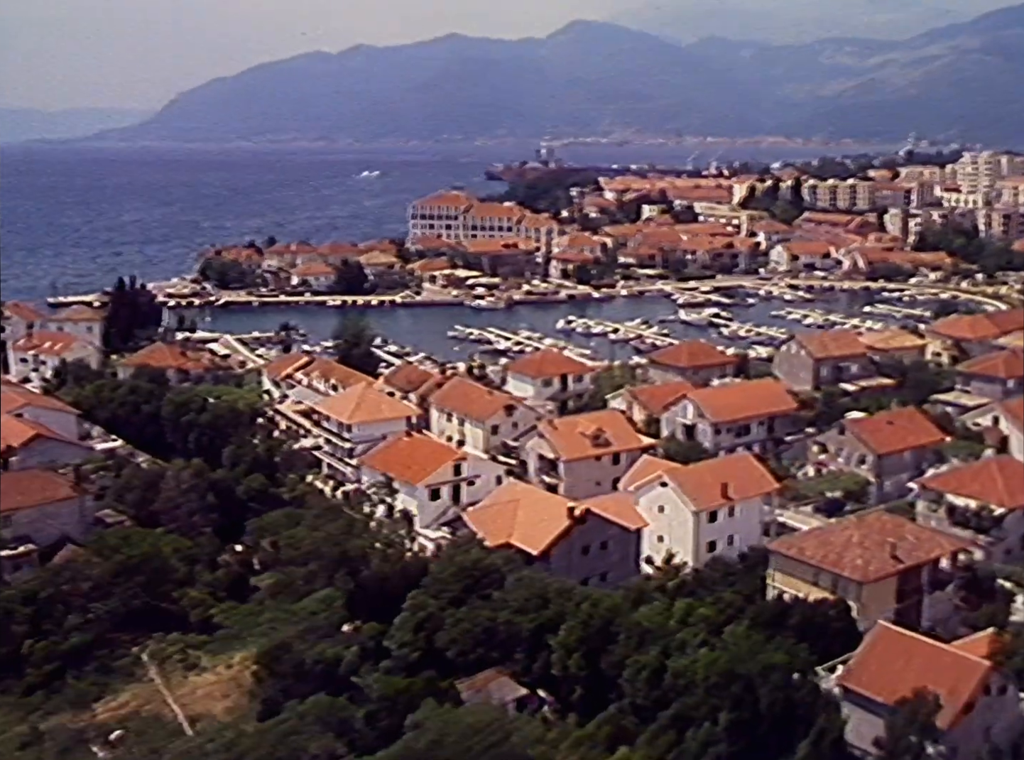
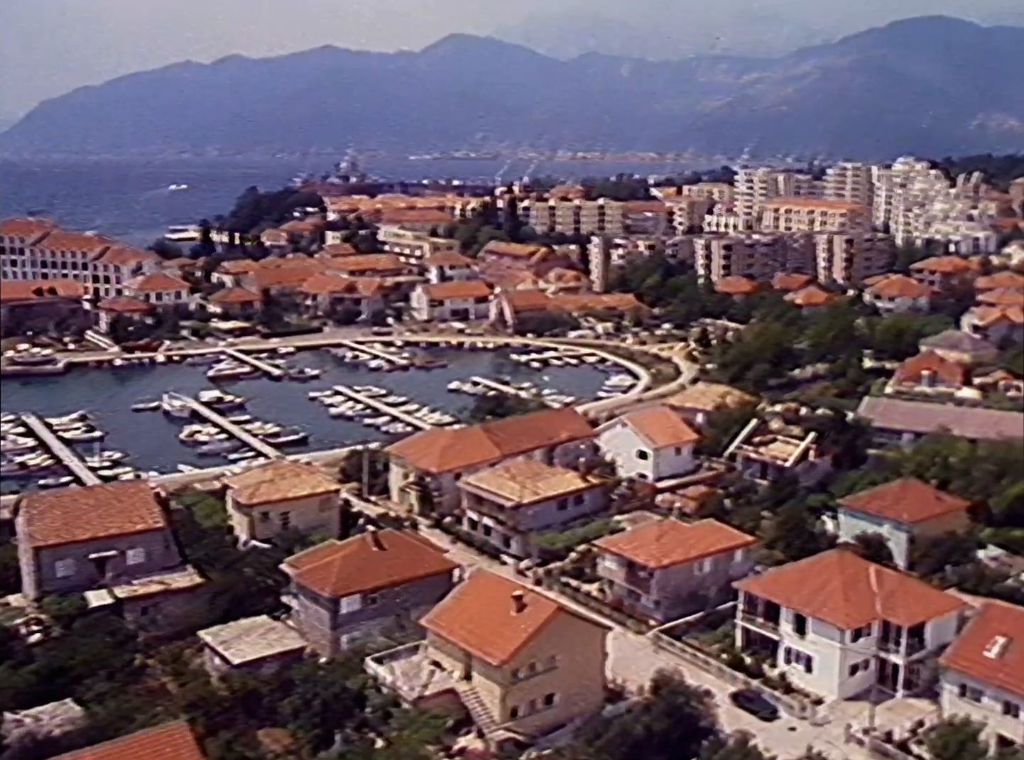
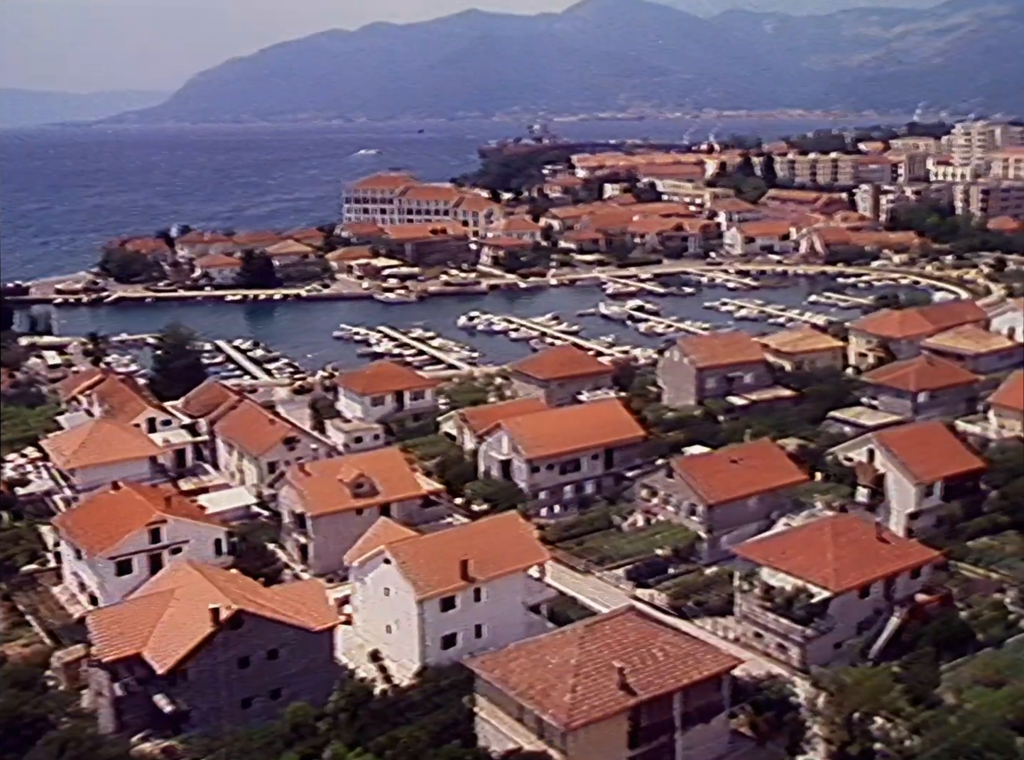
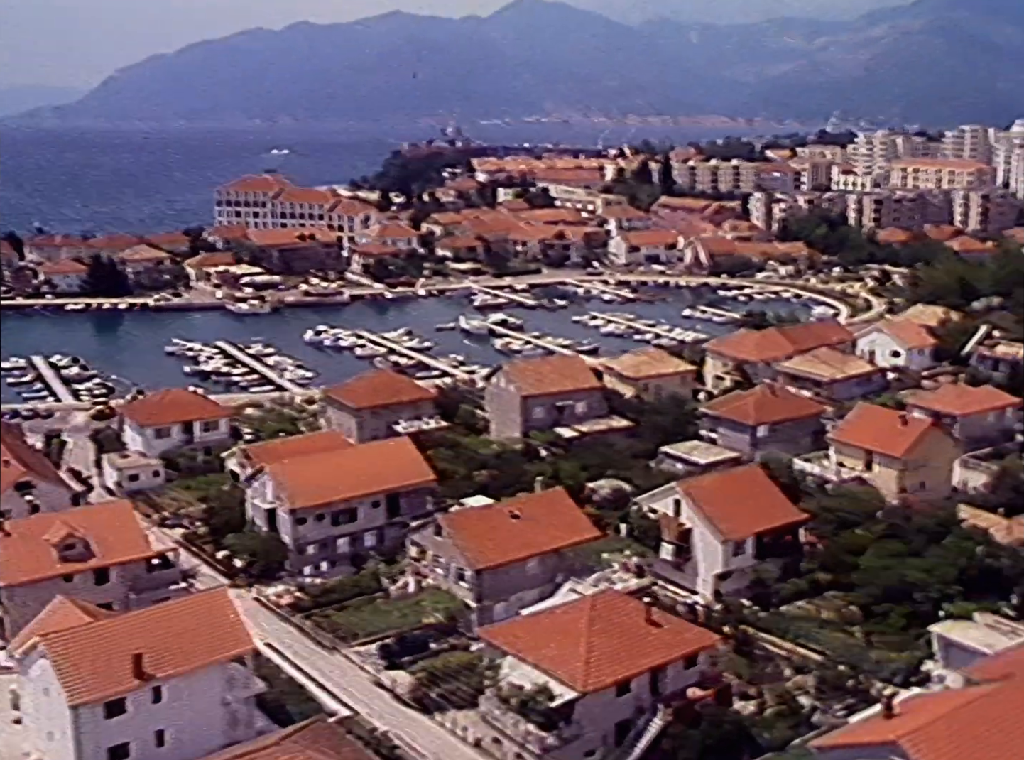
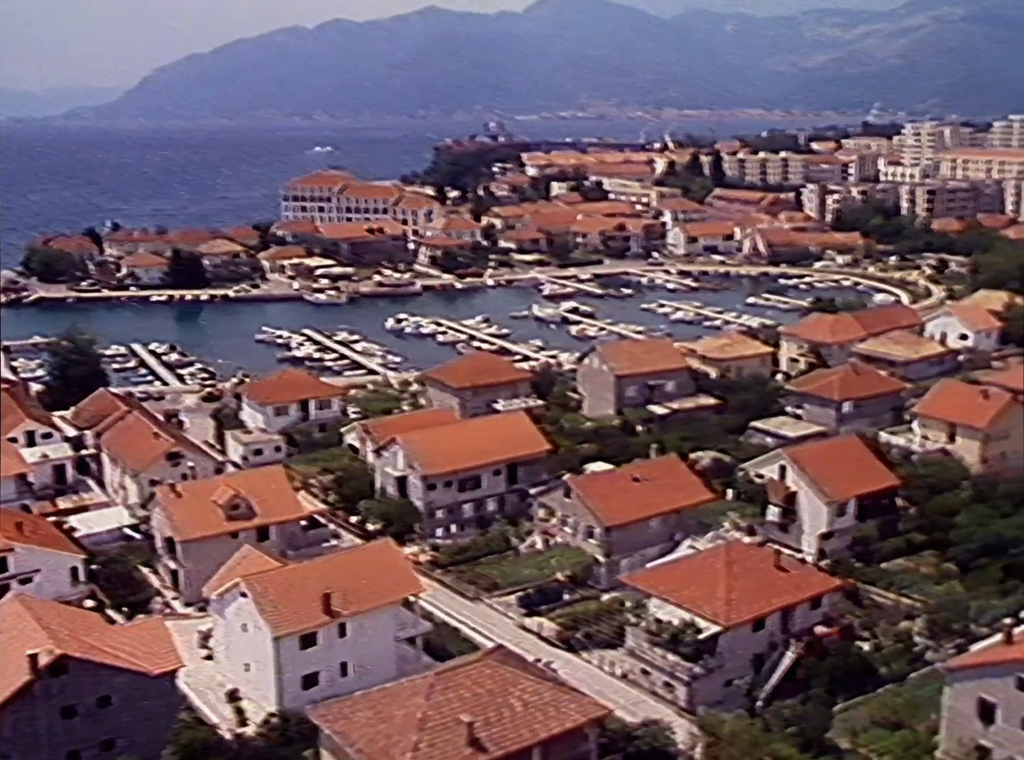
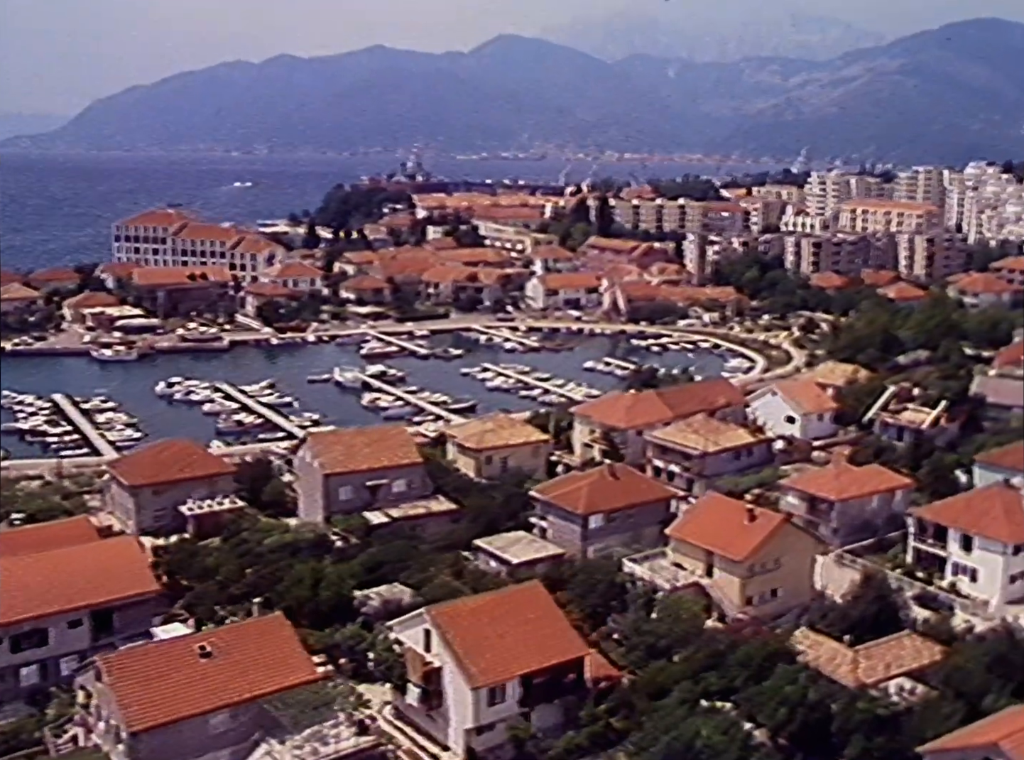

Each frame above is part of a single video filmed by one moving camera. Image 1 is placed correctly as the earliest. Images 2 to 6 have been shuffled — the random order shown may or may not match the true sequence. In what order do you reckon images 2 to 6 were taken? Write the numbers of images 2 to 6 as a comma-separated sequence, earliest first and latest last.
3, 5, 4, 6, 2
